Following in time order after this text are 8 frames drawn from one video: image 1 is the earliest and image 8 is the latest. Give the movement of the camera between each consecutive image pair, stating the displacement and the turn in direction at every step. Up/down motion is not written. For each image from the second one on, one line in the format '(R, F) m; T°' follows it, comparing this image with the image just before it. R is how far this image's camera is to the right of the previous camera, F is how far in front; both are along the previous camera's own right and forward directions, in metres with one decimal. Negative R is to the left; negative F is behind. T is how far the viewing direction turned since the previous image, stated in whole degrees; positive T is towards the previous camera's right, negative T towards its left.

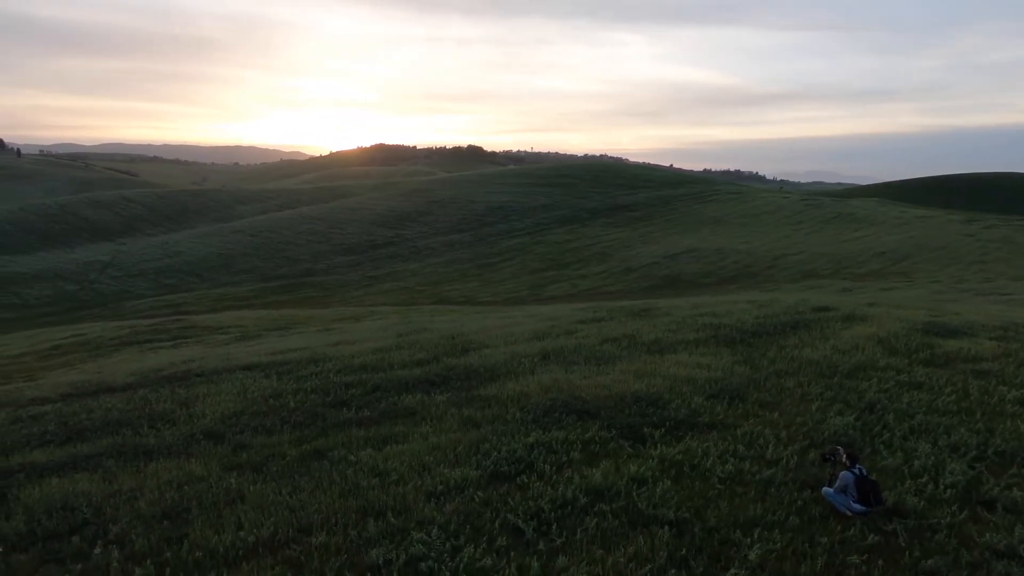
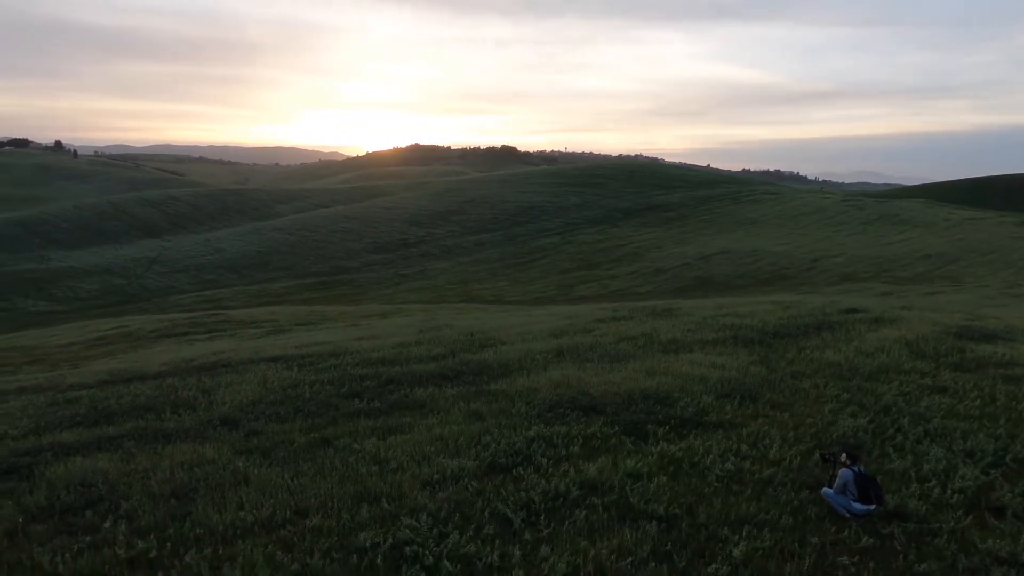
(+0.6, 0.0) m; -3°
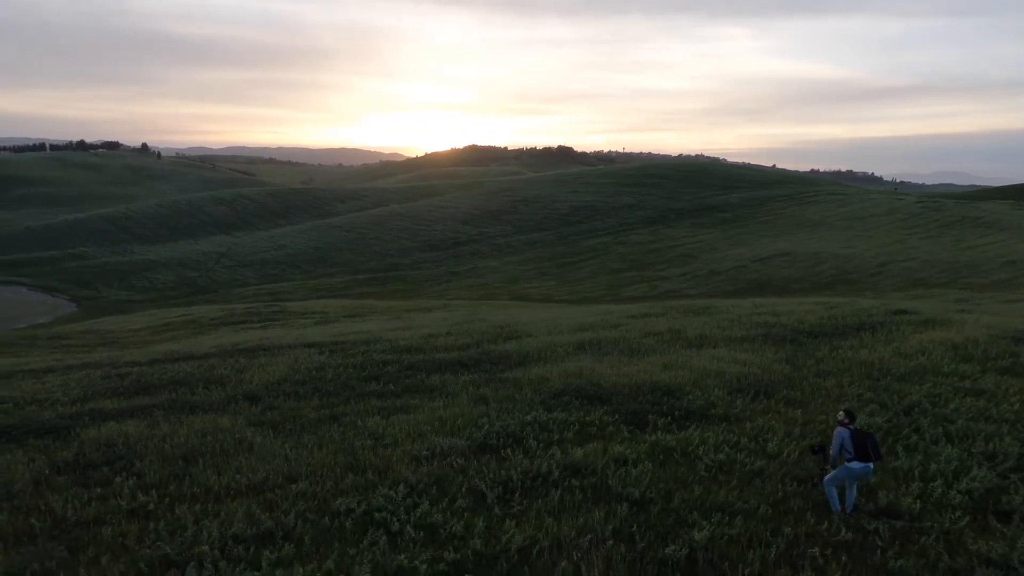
(+1.1, 0.0) m; -6°
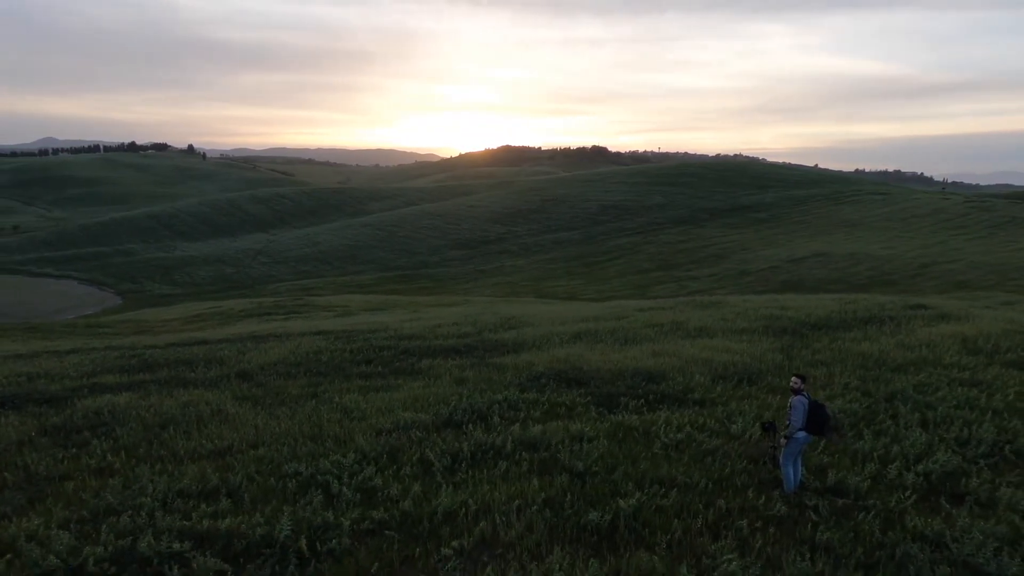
(+1.2, 0.0) m; -3°
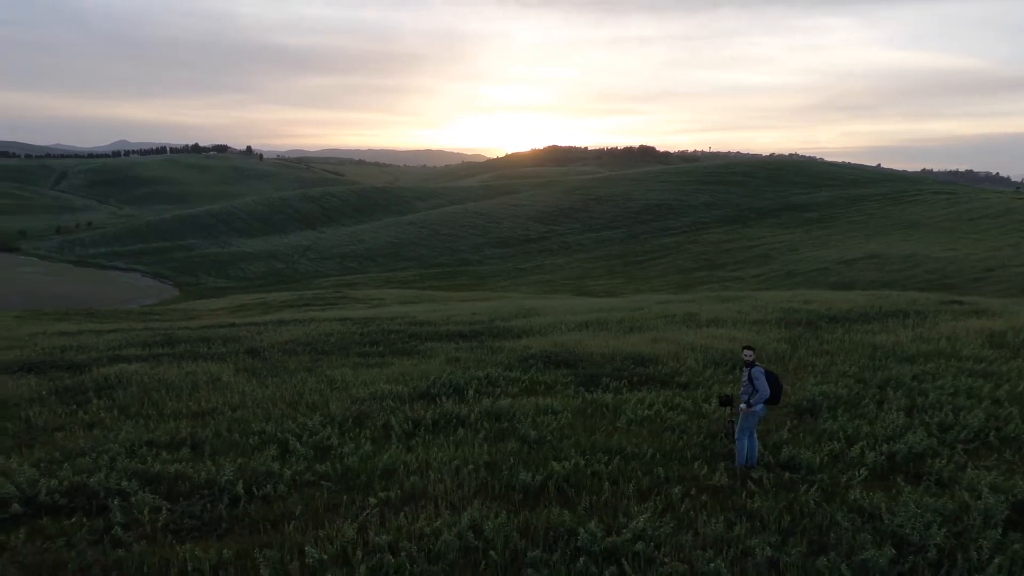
(+1.2, 0.0) m; -5°
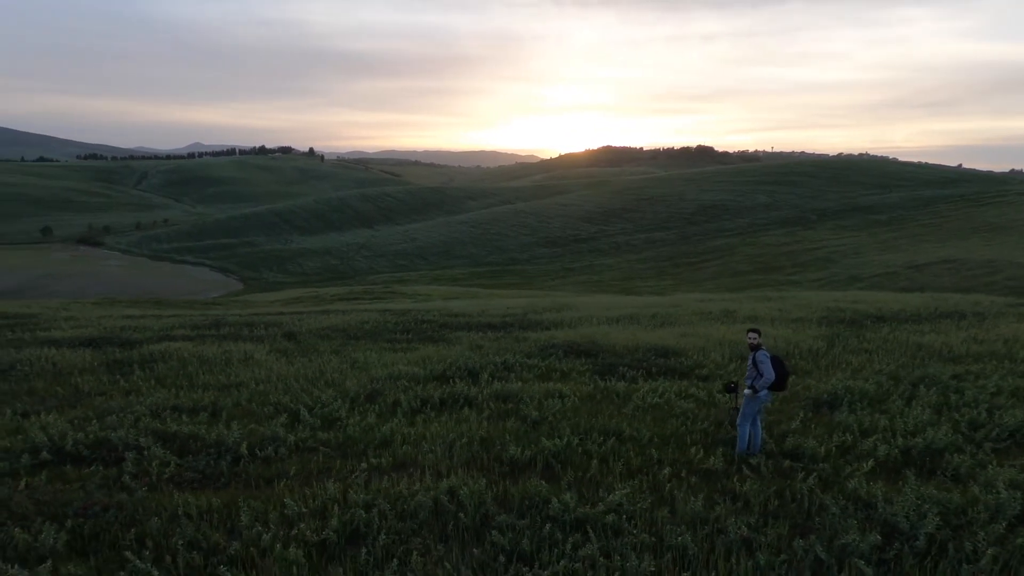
(+0.7, 0.0) m; -5°
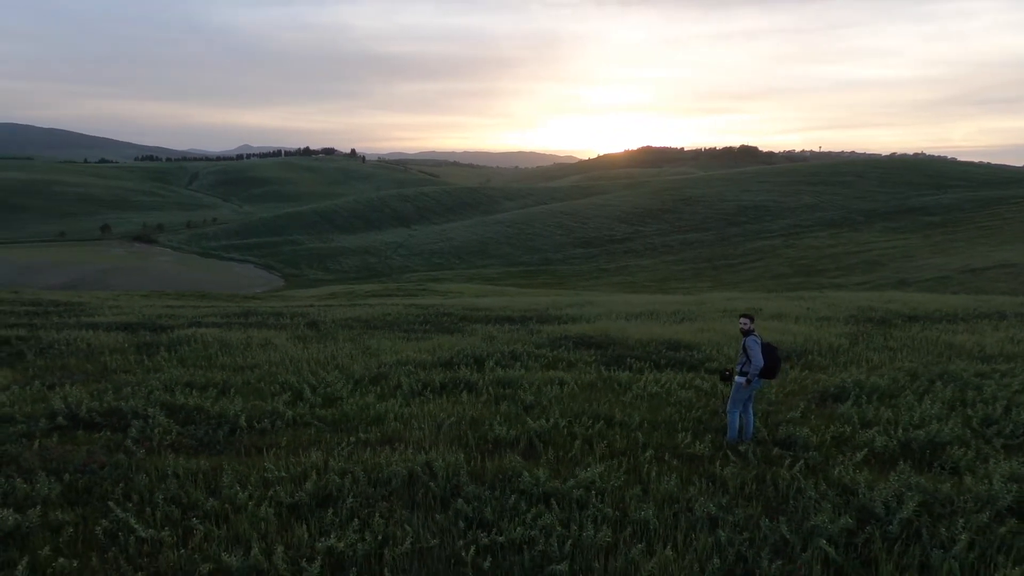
(+0.6, -0.1) m; -4°
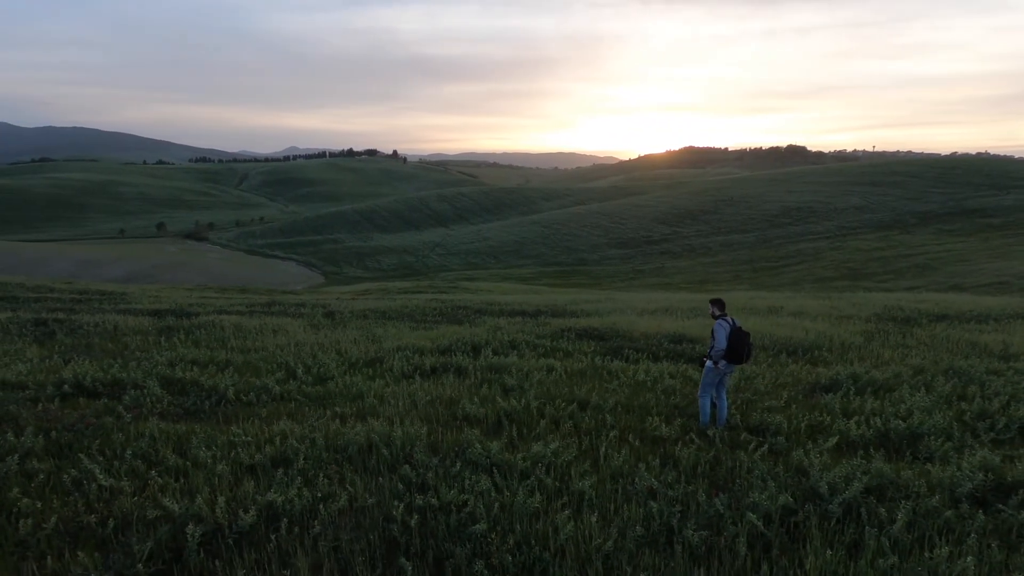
(+0.8, -0.1) m; -4°
